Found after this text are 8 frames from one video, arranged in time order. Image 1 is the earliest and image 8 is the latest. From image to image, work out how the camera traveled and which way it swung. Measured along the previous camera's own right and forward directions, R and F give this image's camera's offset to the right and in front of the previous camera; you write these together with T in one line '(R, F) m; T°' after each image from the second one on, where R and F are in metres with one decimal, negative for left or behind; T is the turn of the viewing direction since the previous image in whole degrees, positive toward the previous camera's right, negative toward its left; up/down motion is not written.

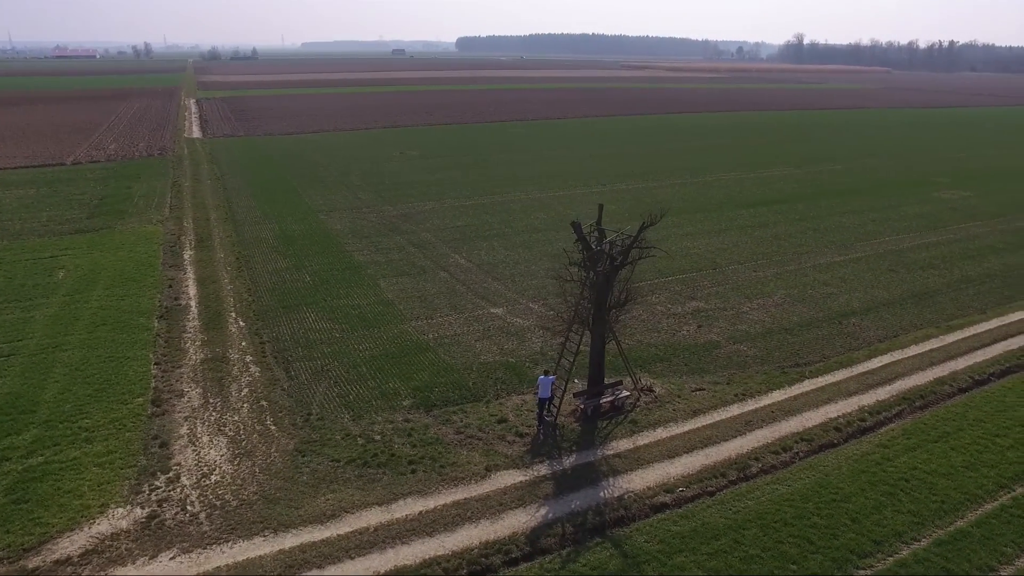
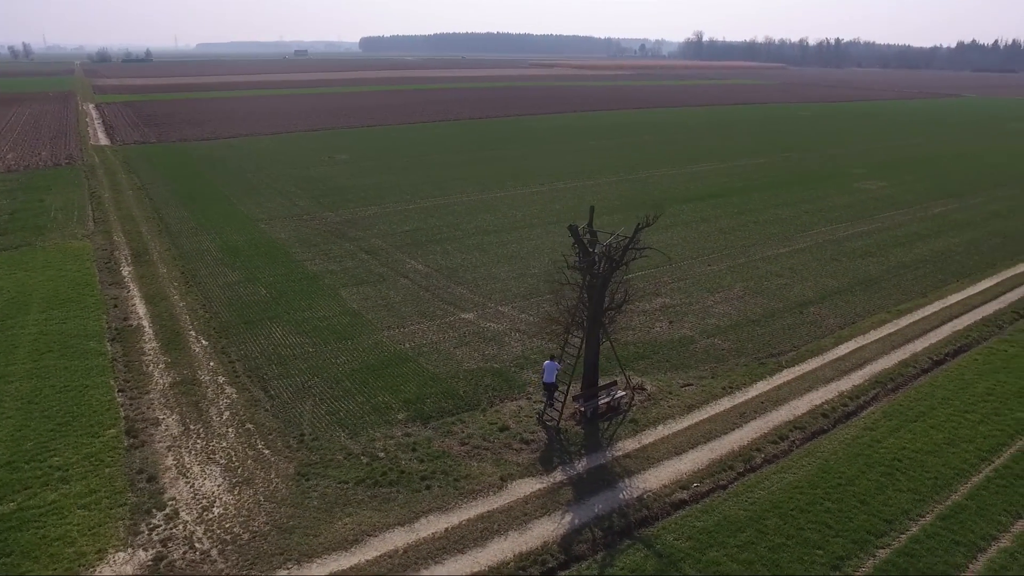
(-1.9, +0.3) m; +7°
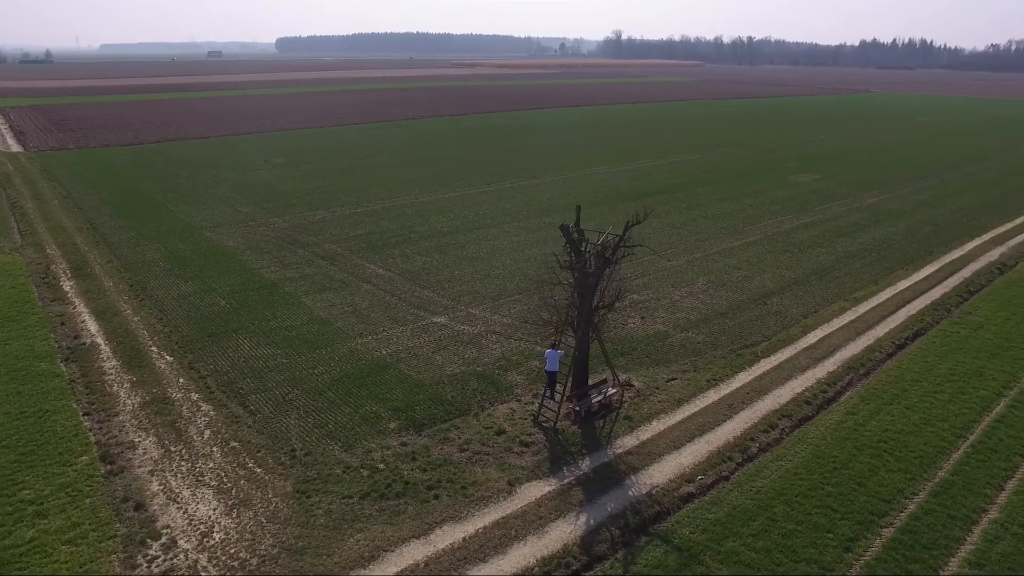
(-1.4, +0.2) m; +6°
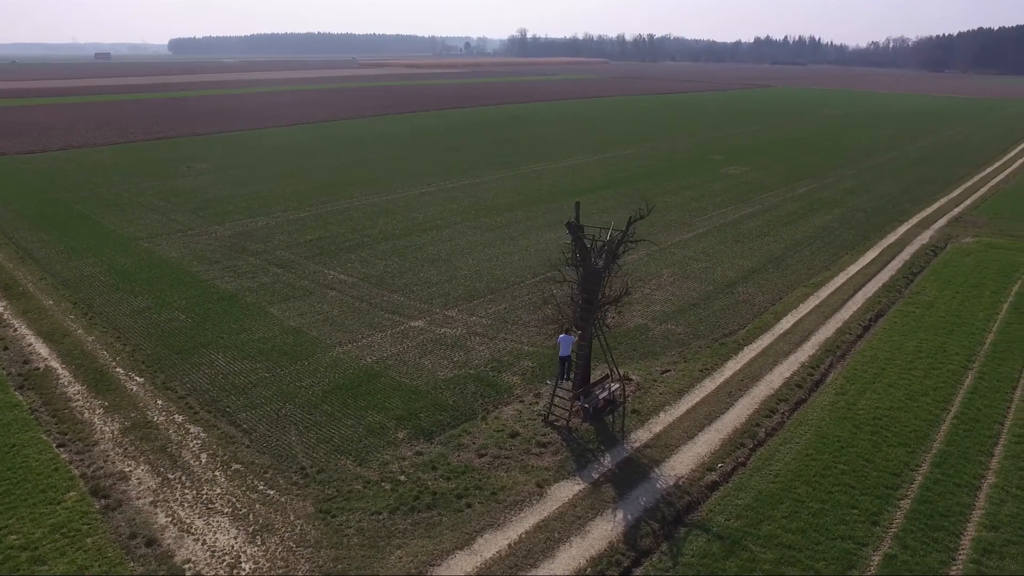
(-2.1, +0.4) m; +7°
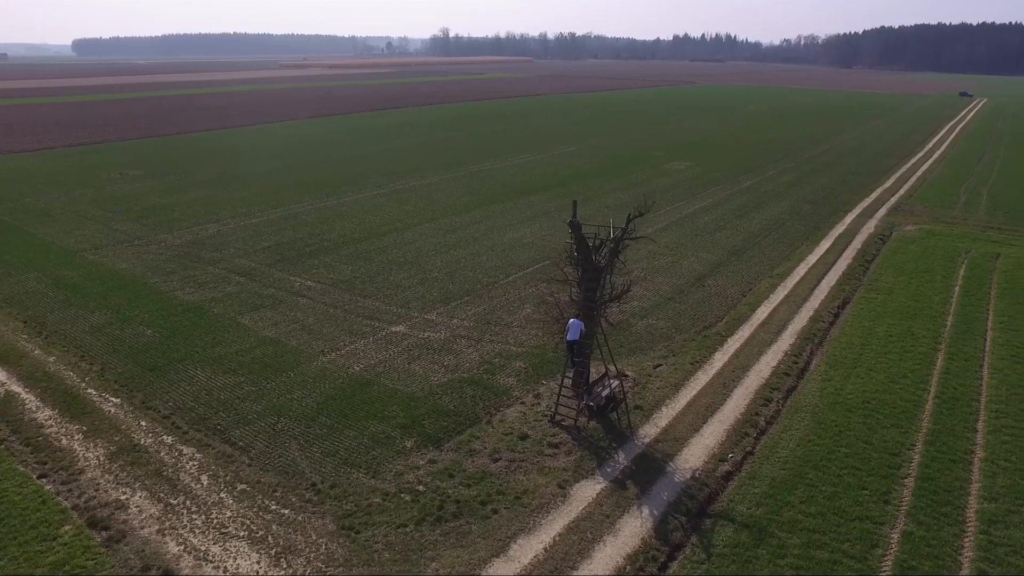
(-1.6, +0.2) m; +6°
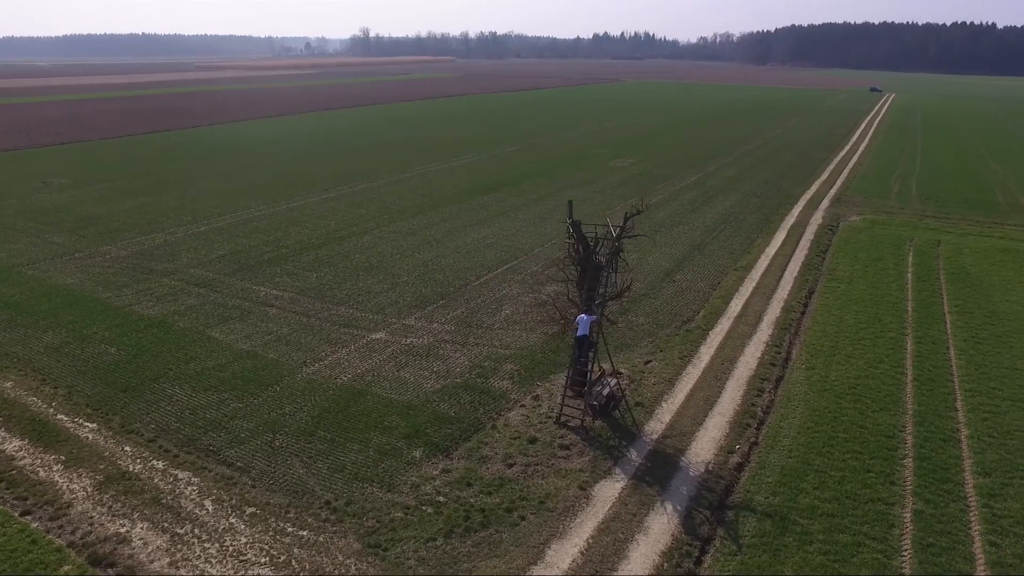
(-1.6, +0.3) m; +6°
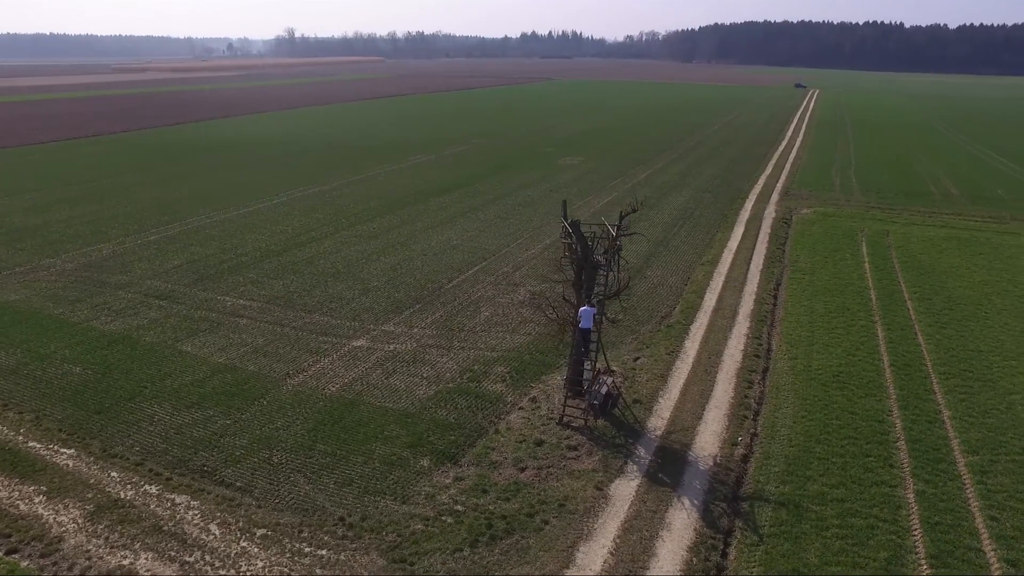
(-1.4, +0.3) m; +5°
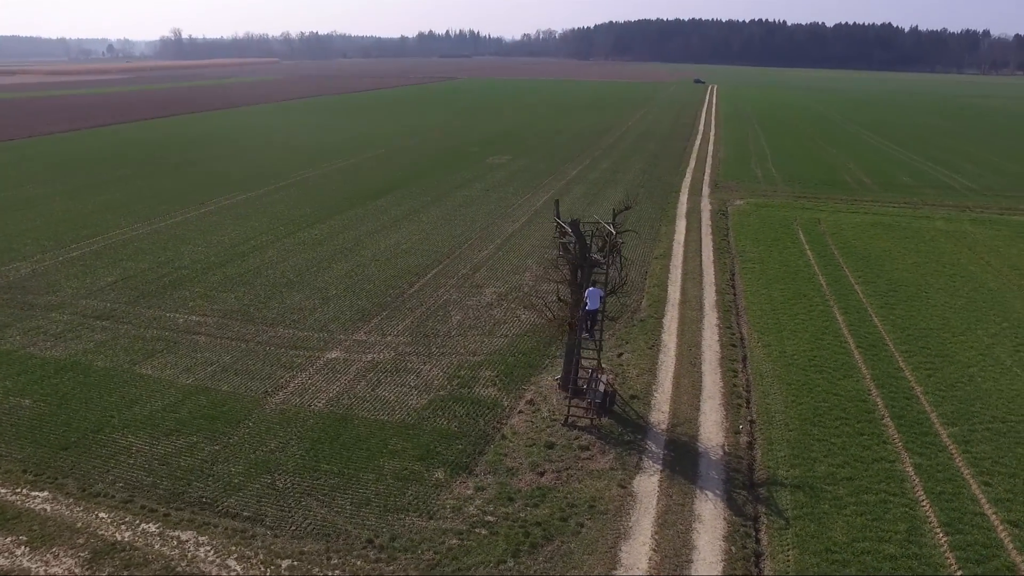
(-2.0, +0.4) m; +8°
